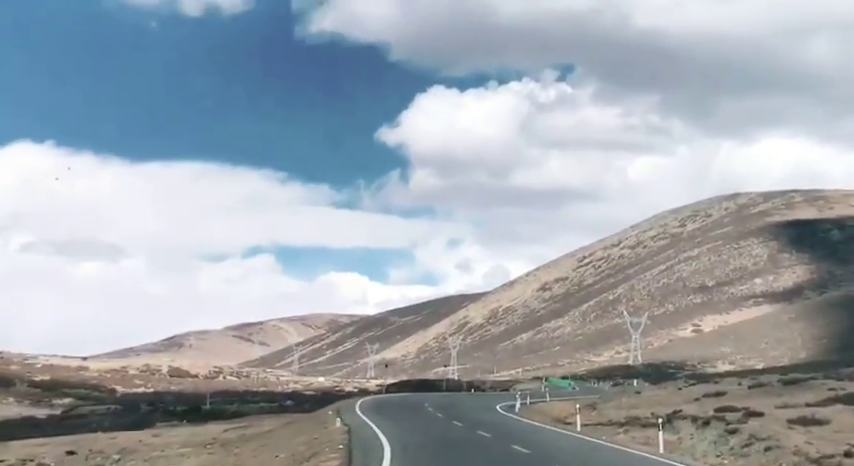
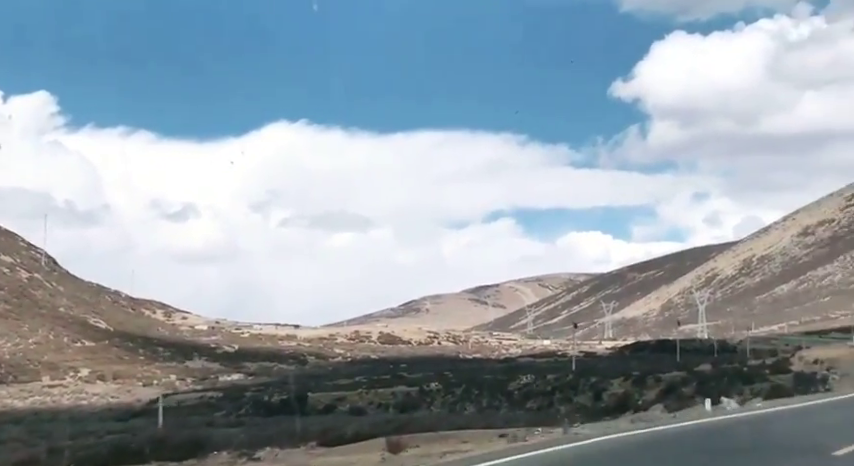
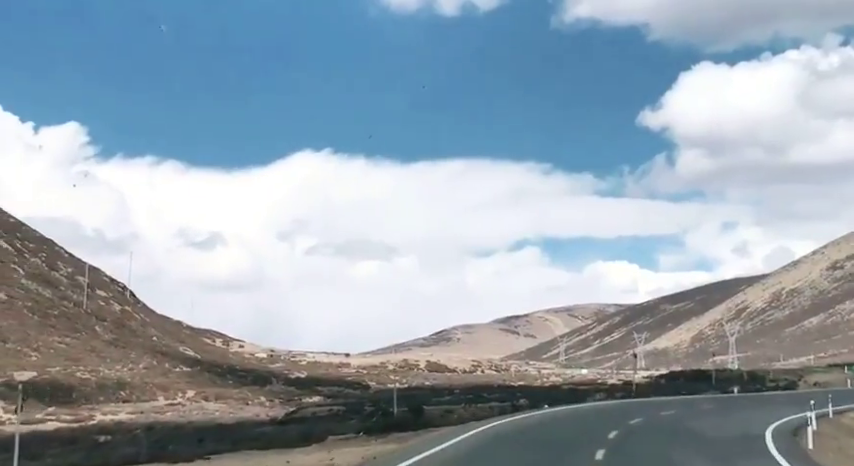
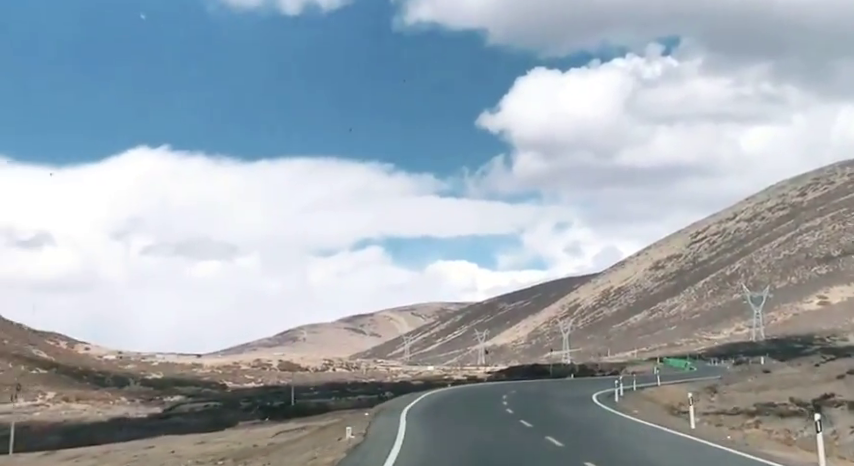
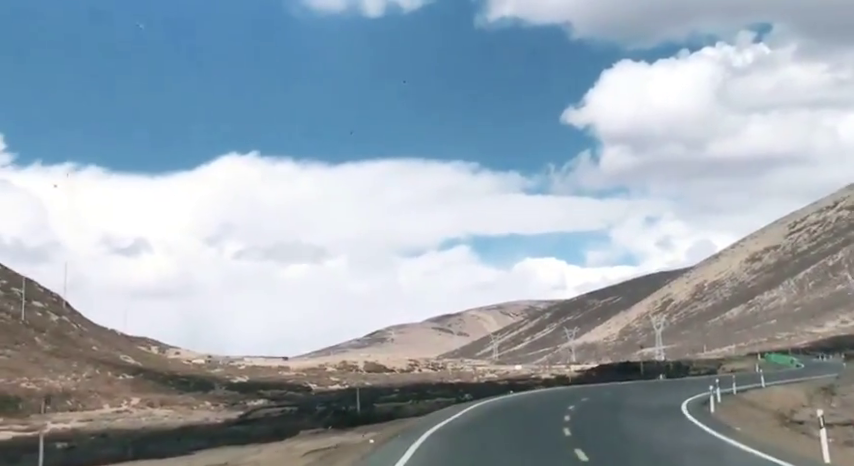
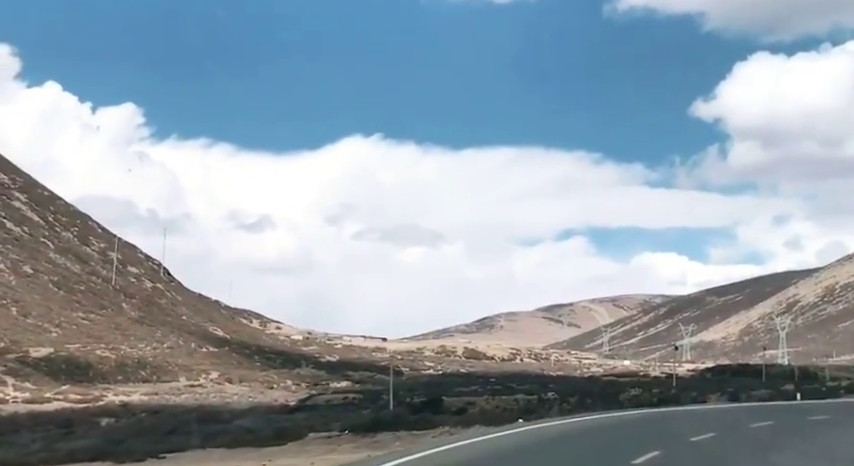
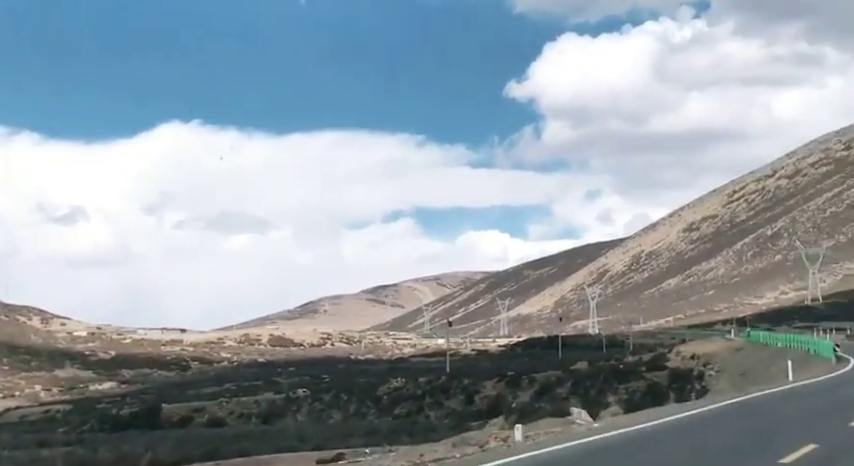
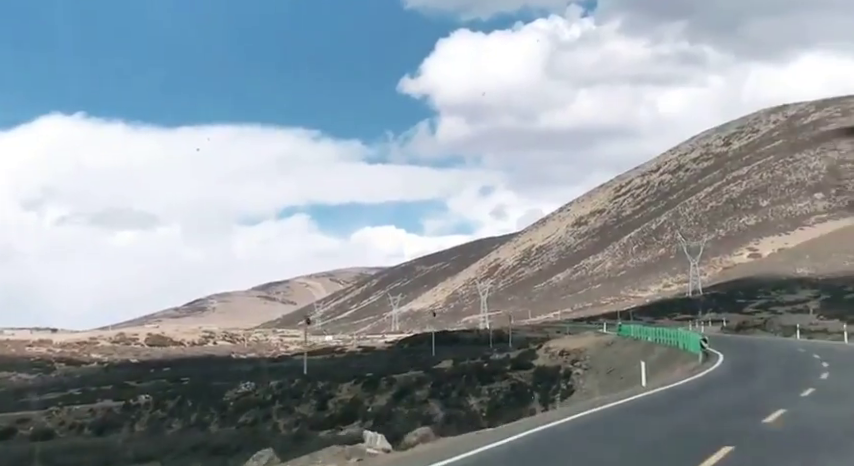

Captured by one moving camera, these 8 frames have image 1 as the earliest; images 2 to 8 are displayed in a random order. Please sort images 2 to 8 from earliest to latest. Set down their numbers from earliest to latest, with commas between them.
4, 5, 3, 6, 2, 7, 8
